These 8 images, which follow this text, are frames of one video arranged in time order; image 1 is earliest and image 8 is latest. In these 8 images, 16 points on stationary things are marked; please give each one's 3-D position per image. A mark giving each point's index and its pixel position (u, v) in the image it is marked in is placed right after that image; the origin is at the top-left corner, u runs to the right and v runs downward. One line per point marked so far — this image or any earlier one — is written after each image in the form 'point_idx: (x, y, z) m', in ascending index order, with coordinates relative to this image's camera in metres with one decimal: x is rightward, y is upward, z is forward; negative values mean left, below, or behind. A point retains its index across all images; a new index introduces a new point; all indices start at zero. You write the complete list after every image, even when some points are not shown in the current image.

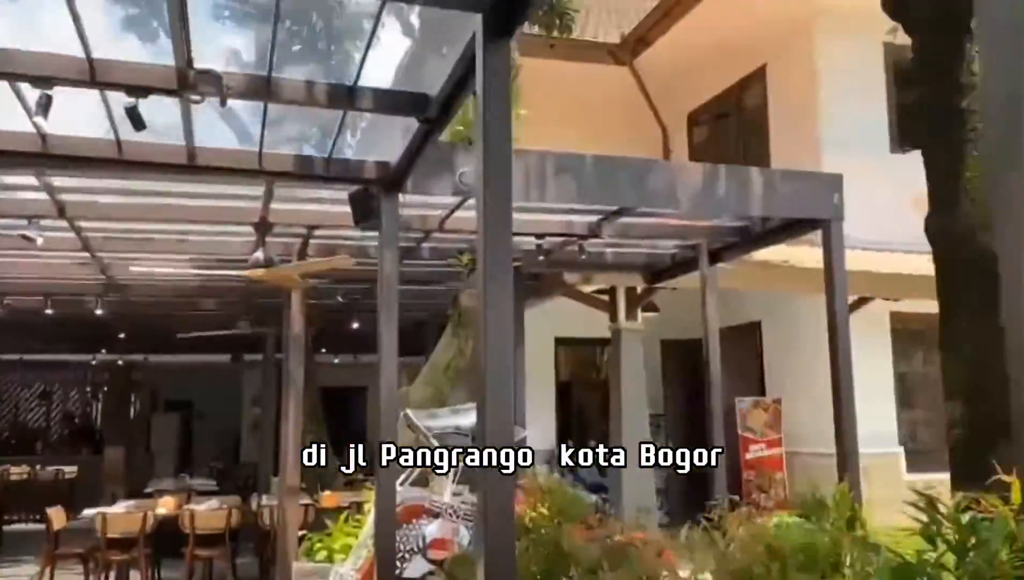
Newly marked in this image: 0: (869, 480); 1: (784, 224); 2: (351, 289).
0: (+3.9, -2.1, +9.8) m
1: (+1.9, +0.5, +6.3) m
2: (-1.6, 0.0, +8.8) m
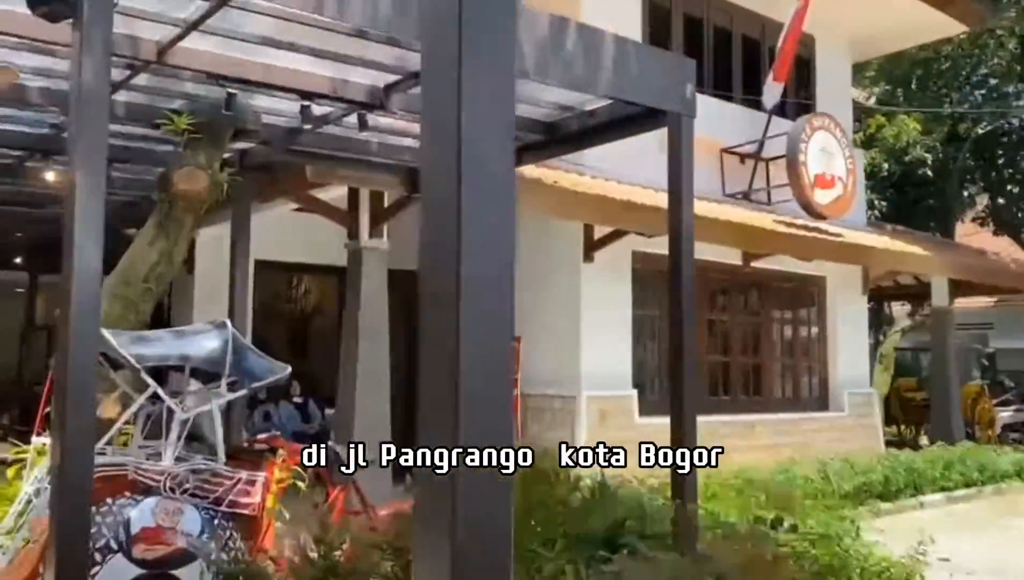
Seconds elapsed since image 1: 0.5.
0: (+1.0, -1.4, +9.2) m
1: (+0.6, +1.0, +5.1) m
2: (-3.7, +0.9, +6.2) m
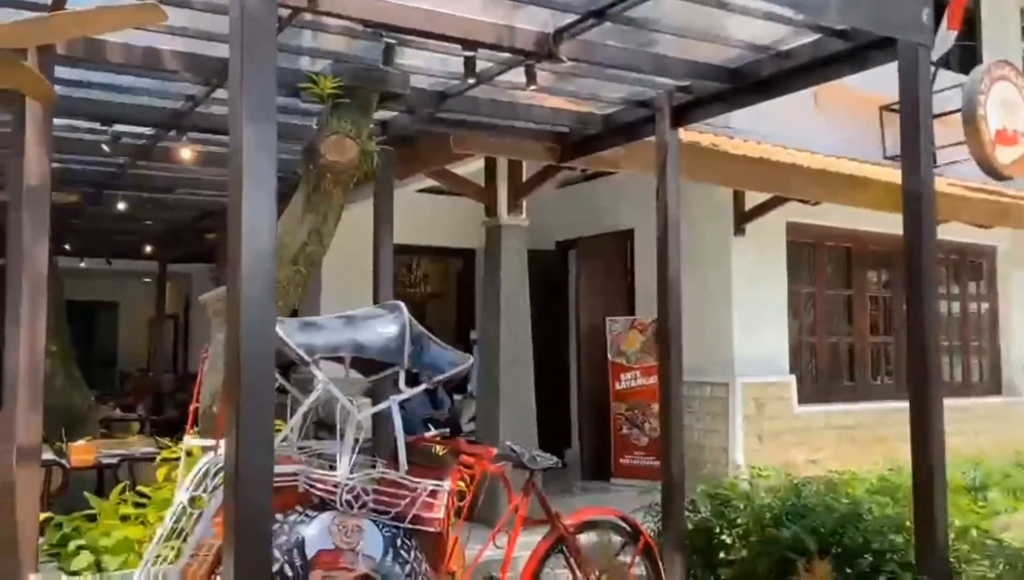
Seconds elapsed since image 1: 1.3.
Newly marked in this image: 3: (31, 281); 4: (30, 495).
0: (+2.4, -1.2, +8.4) m
1: (+1.5, +1.1, +4.4) m
2: (-2.6, +1.0, +5.8) m
3: (-2.1, 0.0, +3.9) m
4: (-2.1, -0.9, +3.9) m
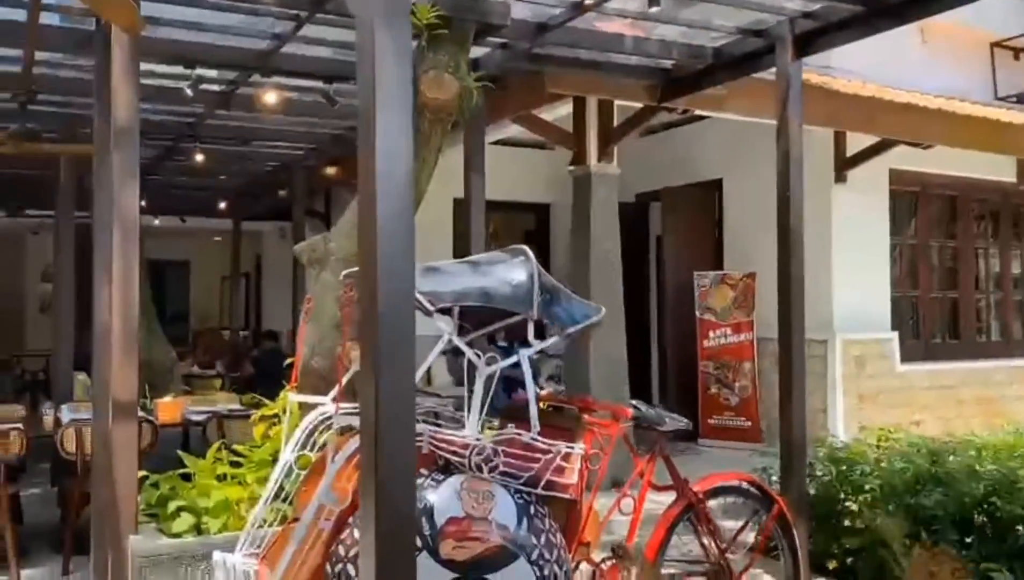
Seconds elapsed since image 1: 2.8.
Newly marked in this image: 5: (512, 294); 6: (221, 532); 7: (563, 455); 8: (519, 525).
0: (+3.2, -0.7, +8.0) m
1: (+2.0, +1.4, +3.9) m
2: (-2.0, +1.3, +5.6) m
3: (-1.6, +0.3, +3.7) m
4: (-1.6, -0.7, +3.7) m
5: (0.0, 0.0, +2.7) m
6: (-1.2, -1.0, +3.7) m
7: (+0.2, -0.5, +2.8) m
8: (0.0, -0.7, +2.6) m
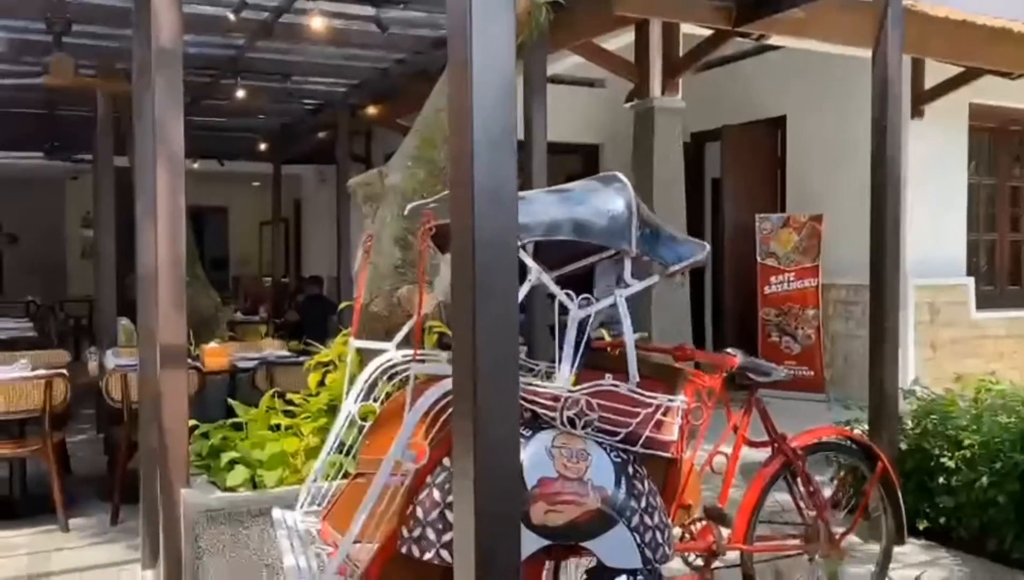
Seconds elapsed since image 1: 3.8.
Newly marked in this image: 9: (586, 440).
0: (+3.6, -0.2, +7.6) m
1: (+2.3, +1.6, +3.4) m
2: (-1.6, +1.6, +5.3) m
3: (-1.3, +0.5, +3.4) m
4: (-1.3, -0.5, +3.4) m
5: (+0.3, +0.2, +2.4) m
6: (-0.9, -0.8, +3.4) m
7: (+0.4, -0.3, +2.4) m
8: (+0.3, -0.5, +2.3) m
9: (+0.2, -0.4, +2.3) m
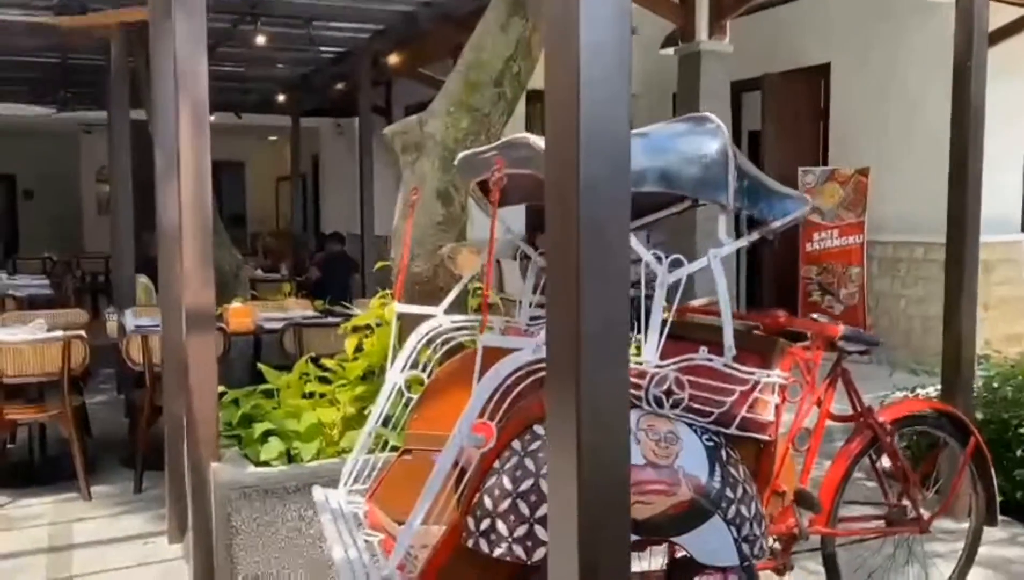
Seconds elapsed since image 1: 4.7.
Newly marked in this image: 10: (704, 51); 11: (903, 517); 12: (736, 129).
0: (+3.9, +0.1, +7.2) m
1: (+2.5, +1.8, +3.0) m
2: (-1.4, +1.9, +4.9) m
3: (-1.1, +0.6, +3.1) m
4: (-1.1, -0.3, +3.2) m
5: (+0.4, +0.3, +2.1) m
6: (-0.7, -0.6, +3.2) m
7: (+0.6, -0.2, +2.1) m
8: (+0.5, -0.4, +2.0) m
9: (+0.4, -0.3, +2.1) m
10: (+1.3, +1.6, +5.8) m
11: (+1.3, -0.8, +3.0) m
12: (+2.3, +1.6, +9.0) m
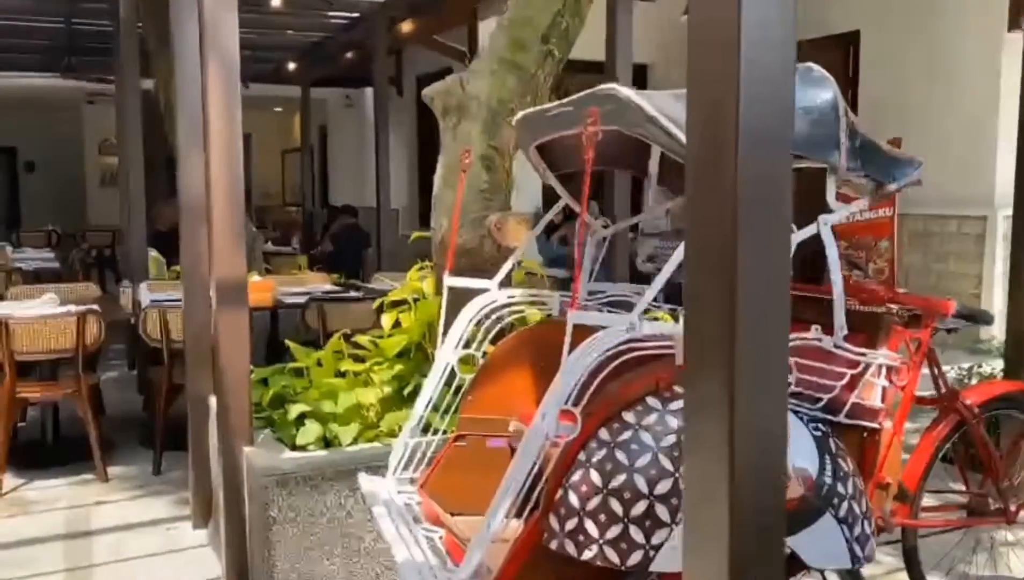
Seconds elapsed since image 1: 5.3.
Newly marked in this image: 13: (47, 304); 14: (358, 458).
0: (+4.1, +0.3, +7.0) m
1: (+2.7, +1.9, +2.7) m
2: (-1.2, +2.0, +4.6) m
3: (-1.0, +0.7, +2.9) m
4: (-0.9, -0.2, +3.0) m
5: (+0.6, +0.3, +1.8) m
6: (-0.5, -0.5, +3.0) m
7: (+0.8, -0.2, +1.9) m
8: (+0.6, -0.4, +1.8) m
9: (+0.6, -0.2, +1.8) m
10: (+1.5, +1.7, +5.6) m
11: (+1.5, -0.7, +2.8) m
12: (+2.5, +1.9, +8.7) m
13: (-2.4, -0.1, +4.6) m
14: (-0.5, -0.6, +2.9) m
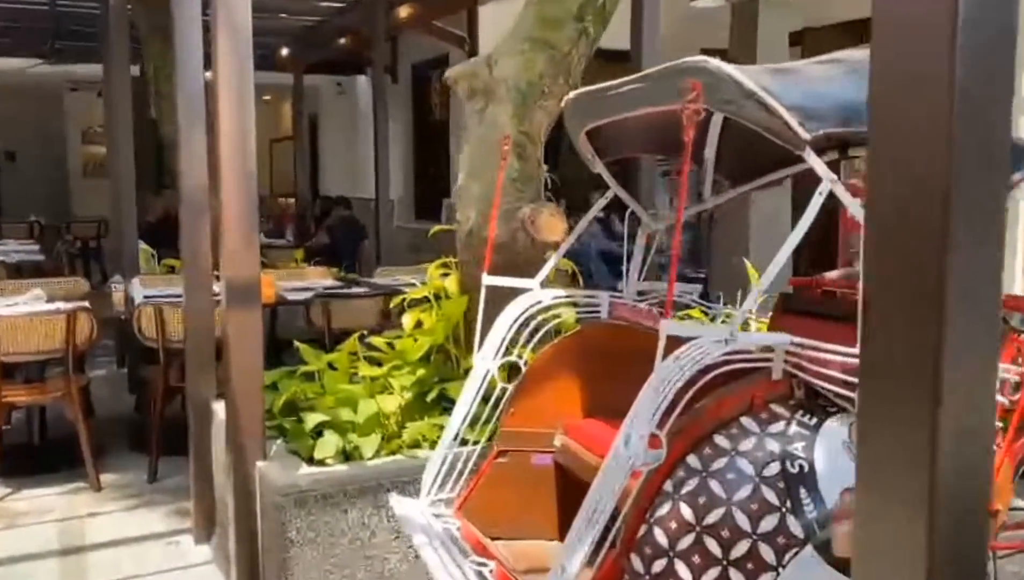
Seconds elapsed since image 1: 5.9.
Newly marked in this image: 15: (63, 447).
0: (+4.1, +0.3, +6.8) m
1: (+2.8, +1.9, +2.5) m
2: (-1.1, +2.0, +4.3) m
3: (-0.8, +0.7, +2.6) m
4: (-0.8, -0.2, +2.7) m
5: (+0.8, +0.3, +1.6) m
6: (-0.4, -0.5, +2.7) m
7: (+0.9, -0.2, +1.7) m
8: (+0.8, -0.4, +1.6) m
9: (+0.7, -0.3, +1.6) m
10: (+1.5, +1.8, +5.3) m
11: (+1.6, -0.7, +2.6) m
12: (+2.5, +2.0, +8.5) m
13: (-2.3, -0.1, +4.3) m
14: (-0.4, -0.5, +2.6) m
15: (-2.4, -0.8, +4.7) m
